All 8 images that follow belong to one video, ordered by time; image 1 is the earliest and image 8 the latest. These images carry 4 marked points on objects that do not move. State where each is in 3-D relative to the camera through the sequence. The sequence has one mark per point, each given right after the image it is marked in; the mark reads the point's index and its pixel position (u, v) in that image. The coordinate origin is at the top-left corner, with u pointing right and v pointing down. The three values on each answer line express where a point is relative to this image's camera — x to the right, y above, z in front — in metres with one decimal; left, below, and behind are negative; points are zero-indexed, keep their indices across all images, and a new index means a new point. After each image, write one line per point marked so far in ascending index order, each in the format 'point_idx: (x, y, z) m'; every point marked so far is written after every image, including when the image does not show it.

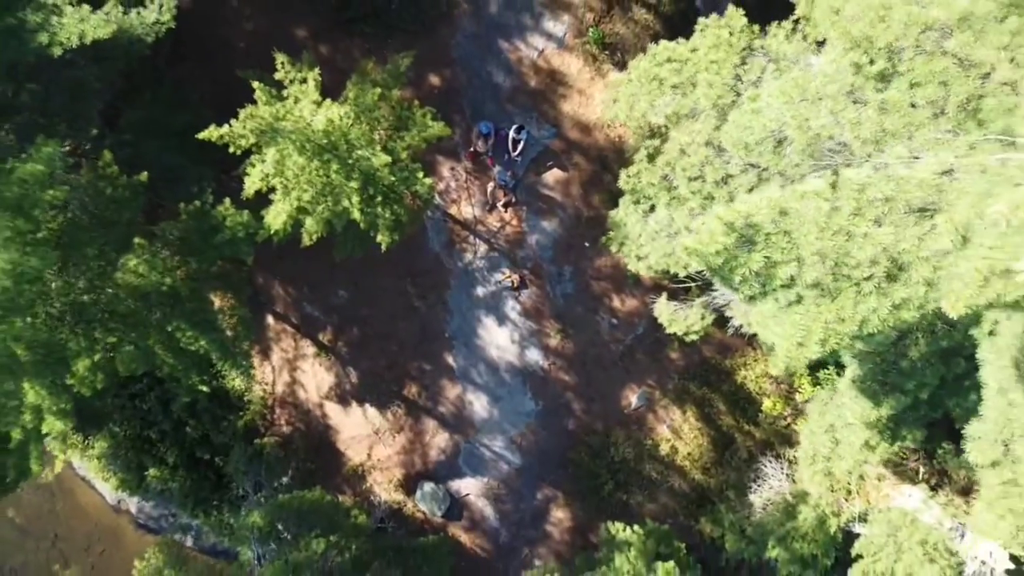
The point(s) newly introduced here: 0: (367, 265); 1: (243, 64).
0: (-2.8, +0.5, +15.2) m
1: (-5.0, +4.2, +14.3) m
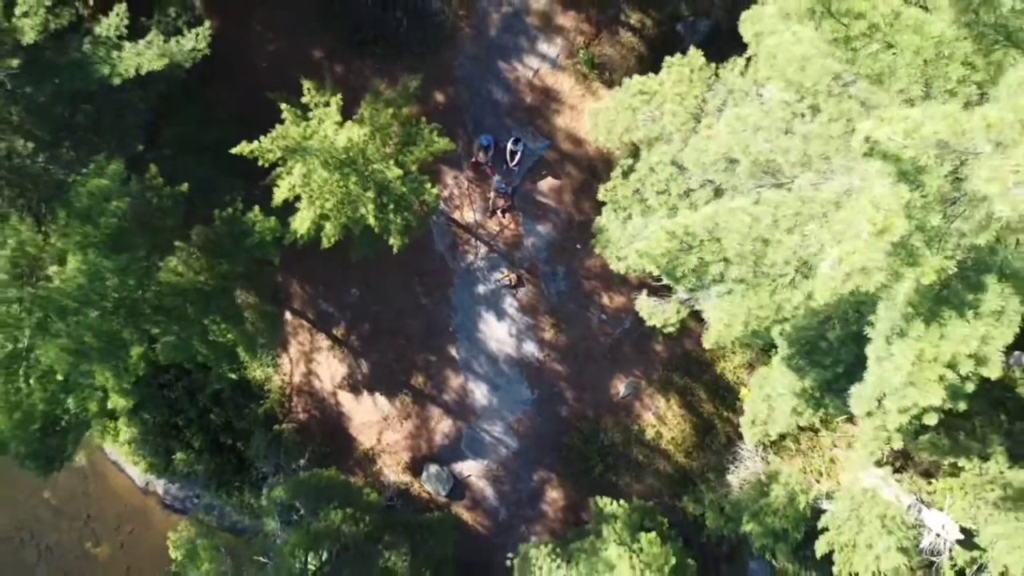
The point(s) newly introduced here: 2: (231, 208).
0: (-2.9, +0.5, +16.6) m
1: (-5.1, +4.2, +15.7) m
2: (-4.6, +1.3, +12.4) m
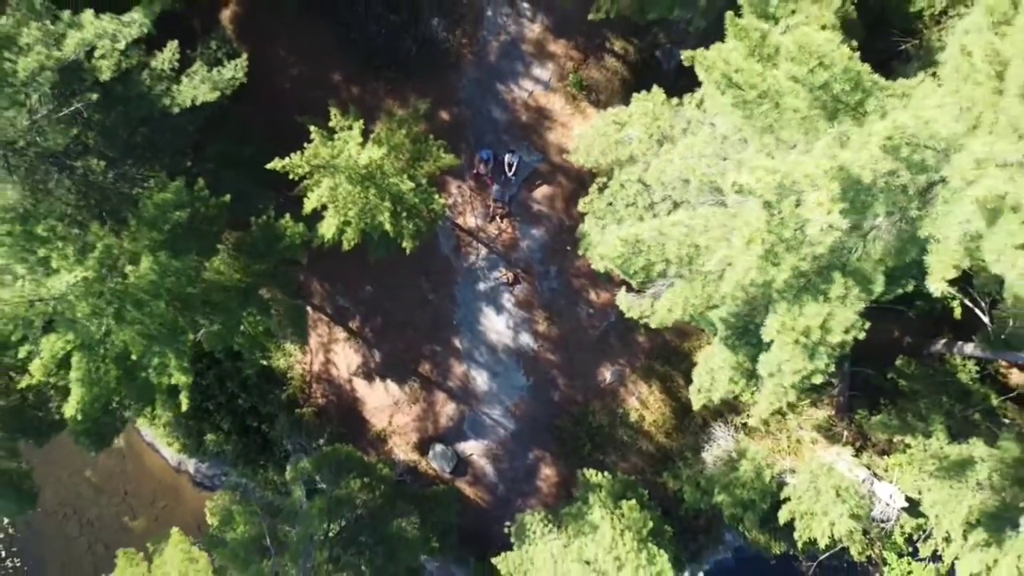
0: (-2.9, +0.6, +18.5) m
1: (-5.1, +4.3, +17.6) m
2: (-4.6, +1.3, +14.3) m
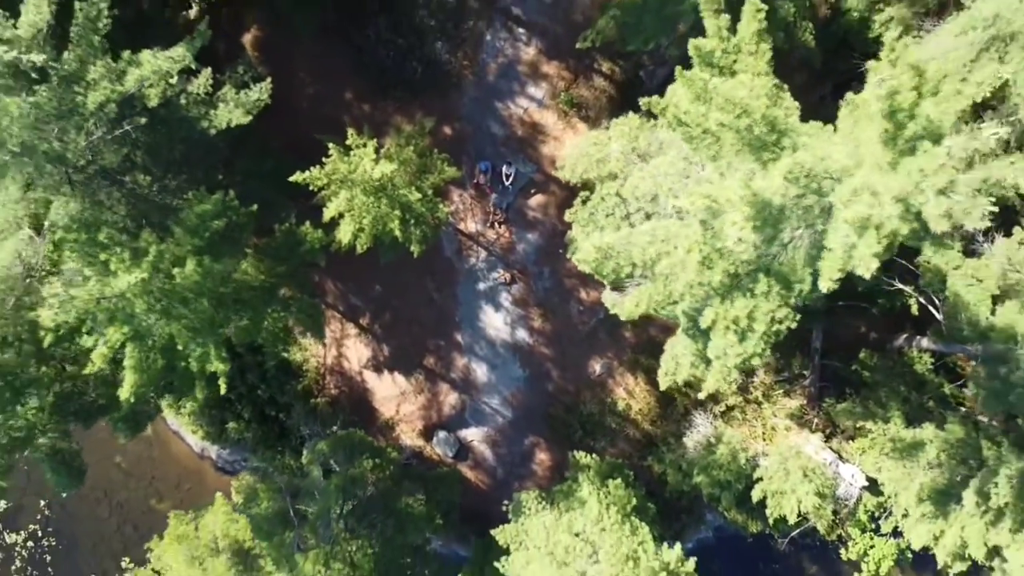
0: (-3.0, +0.6, +20.2) m
1: (-5.2, +4.3, +19.3) m
2: (-4.7, +1.3, +16.0) m
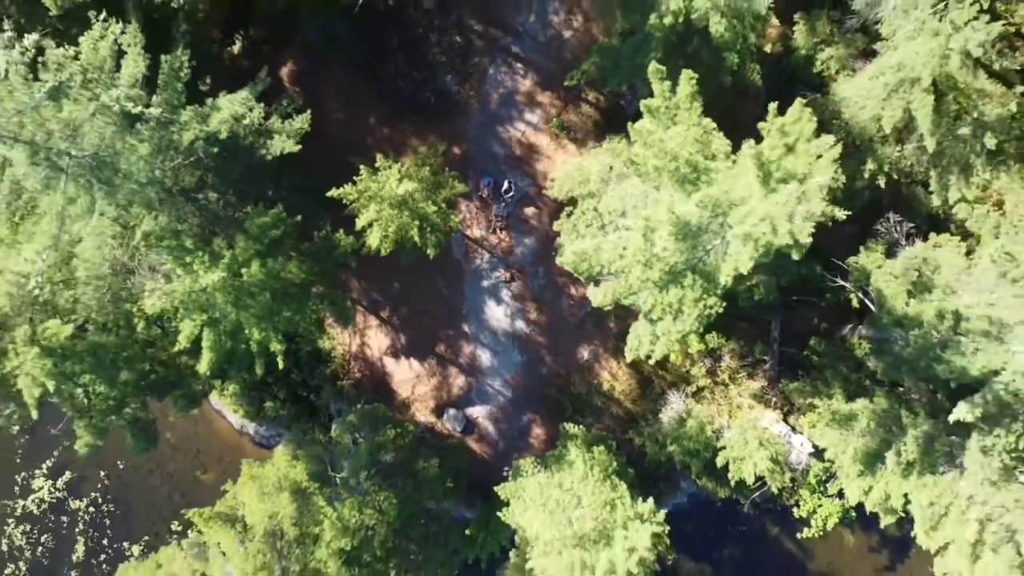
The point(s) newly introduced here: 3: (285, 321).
0: (-3.0, +0.6, +23.4) m
1: (-5.2, +4.4, +22.5) m
2: (-4.7, +1.4, +19.2) m
3: (-5.0, -0.8, +16.7) m
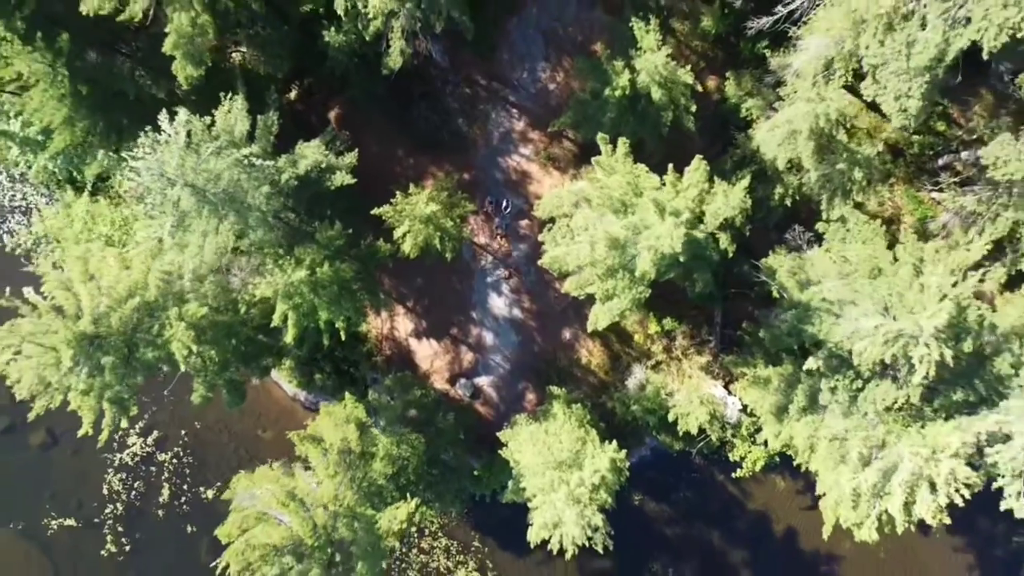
0: (-3.1, +0.8, +29.8) m
1: (-5.3, +4.5, +28.9) m
2: (-4.8, +1.6, +25.6) m
3: (-5.1, -0.6, +23.1) m
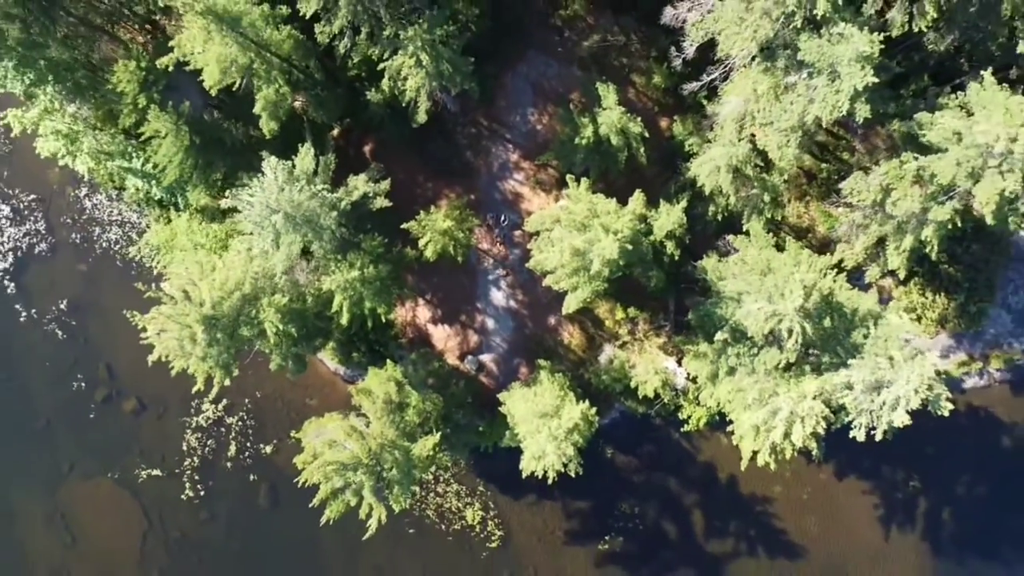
0: (-3.3, +1.0, +37.8) m
1: (-5.5, +4.7, +36.9) m
2: (-5.0, +1.8, +33.6) m
3: (-5.3, -0.4, +31.1) m
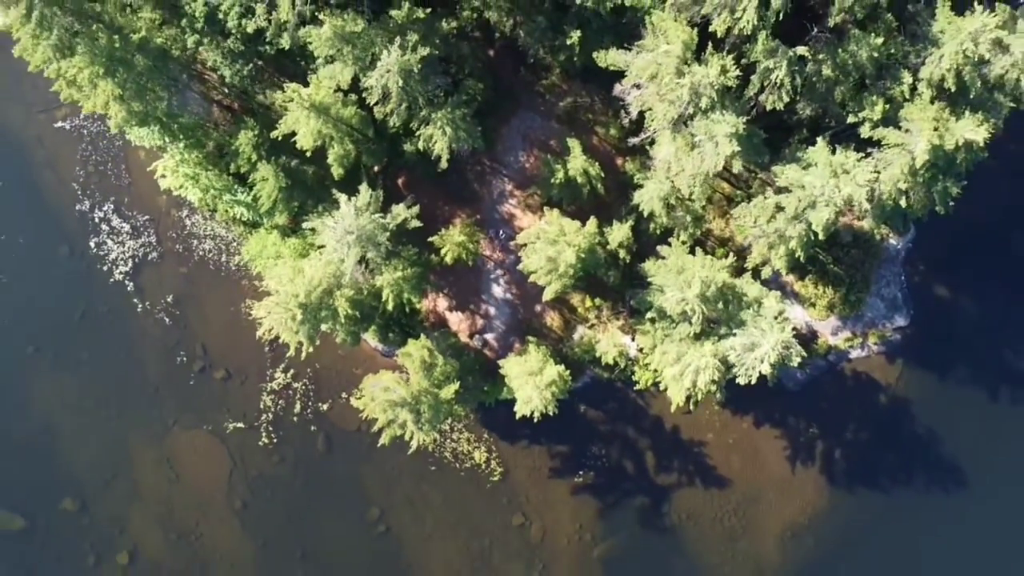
0: (-3.5, +1.2, +50.6) m
1: (-5.8, +4.9, +49.8) m
2: (-5.2, +2.0, +46.4) m
3: (-5.5, -0.2, +44.0) m
